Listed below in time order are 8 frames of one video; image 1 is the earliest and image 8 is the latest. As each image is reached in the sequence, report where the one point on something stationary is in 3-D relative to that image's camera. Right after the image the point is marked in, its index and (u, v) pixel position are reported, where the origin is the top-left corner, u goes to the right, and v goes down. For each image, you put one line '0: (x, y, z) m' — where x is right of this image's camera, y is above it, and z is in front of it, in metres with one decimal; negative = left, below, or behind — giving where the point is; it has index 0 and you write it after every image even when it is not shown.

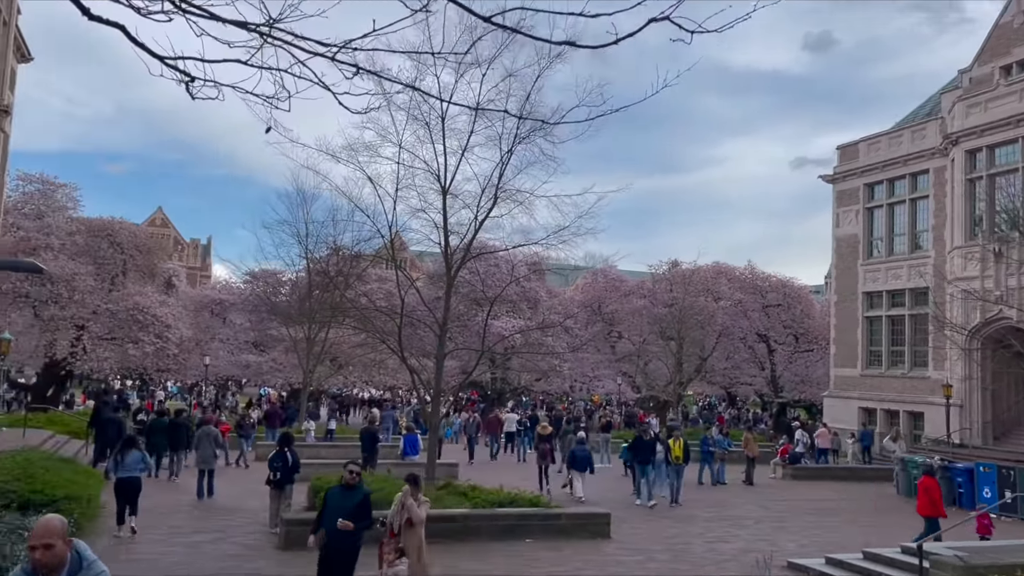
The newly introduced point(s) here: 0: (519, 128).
0: (+0.1, +2.8, +14.8) m
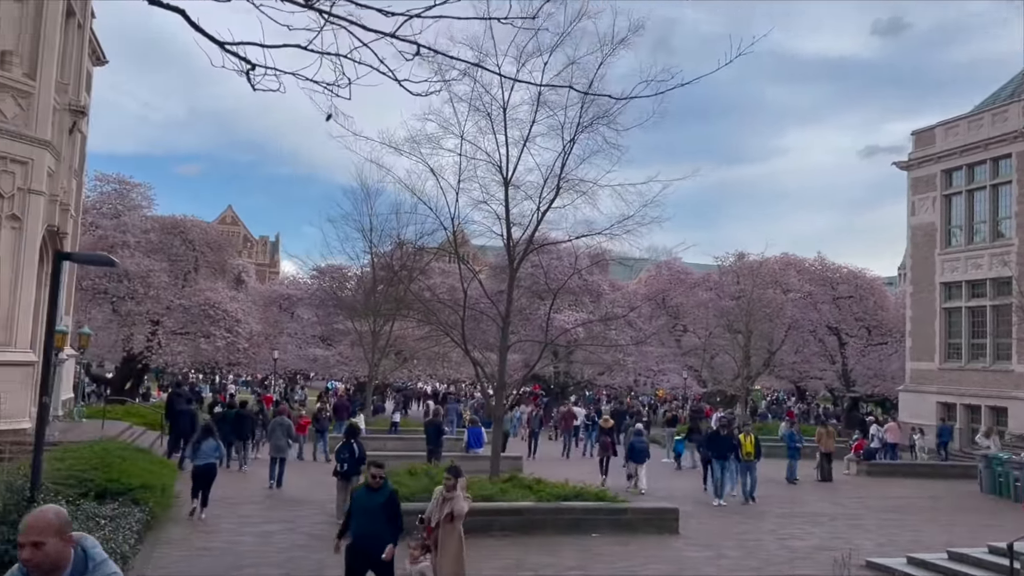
0: (+1.2, +2.9, +14.5) m
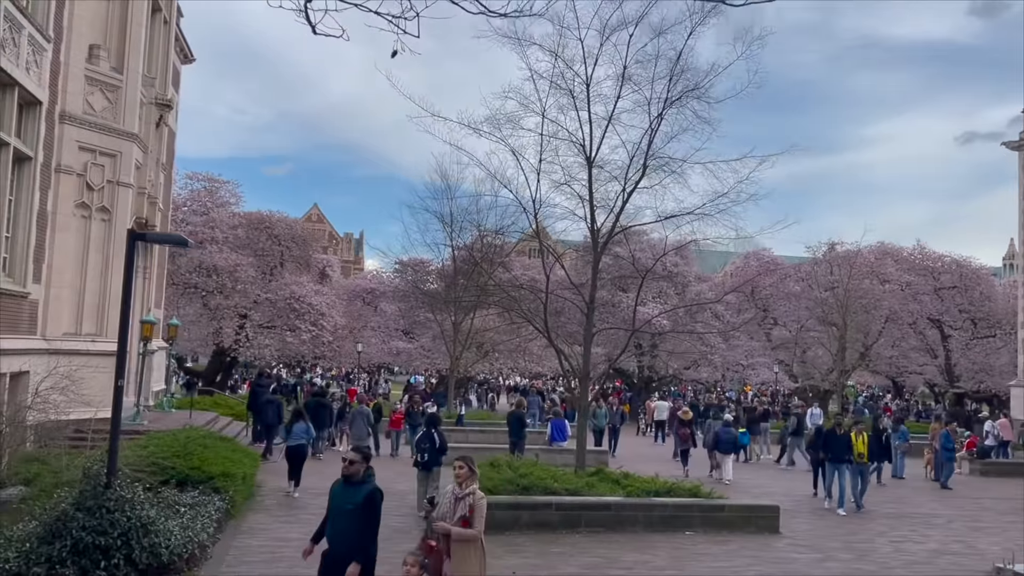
0: (+2.5, +3.2, +13.7) m
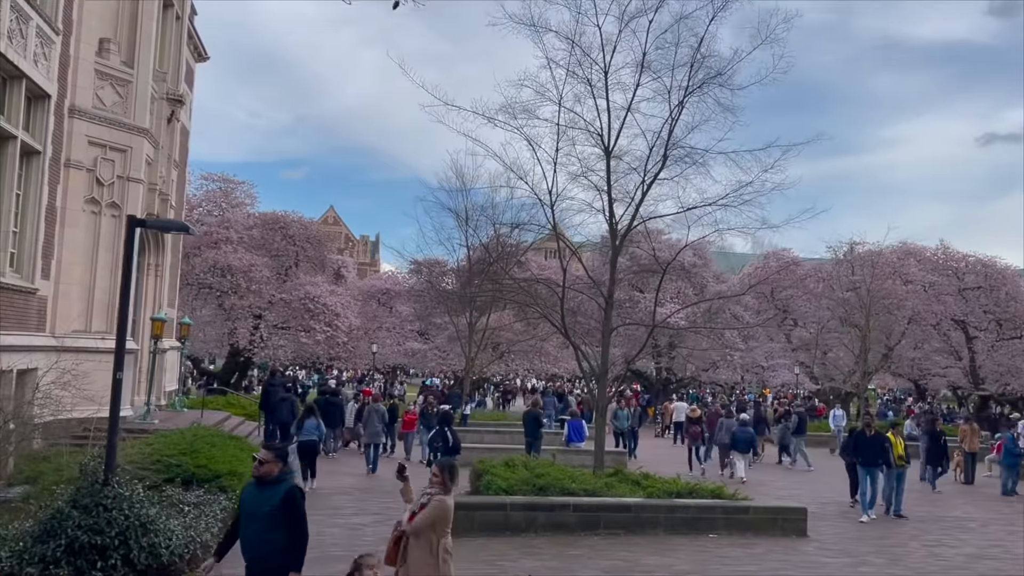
0: (+2.8, +3.3, +13.3) m
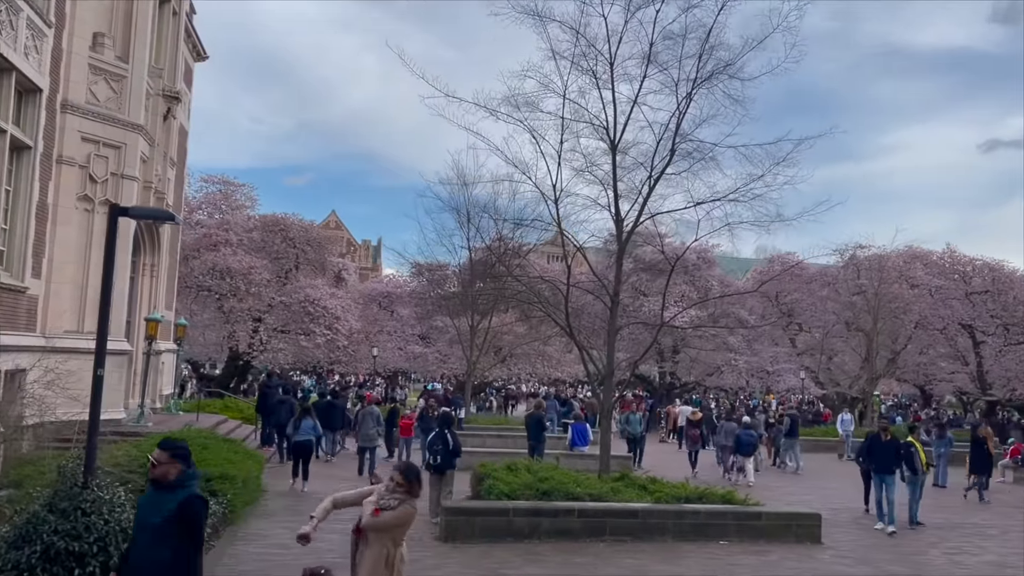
0: (+2.8, +3.3, +12.9) m
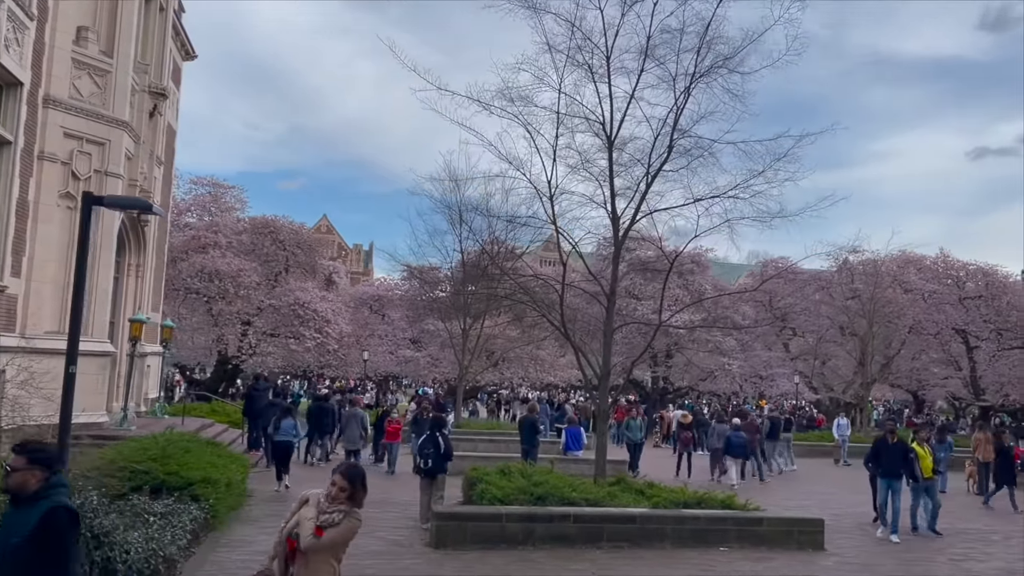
0: (+2.7, +3.3, +12.6) m
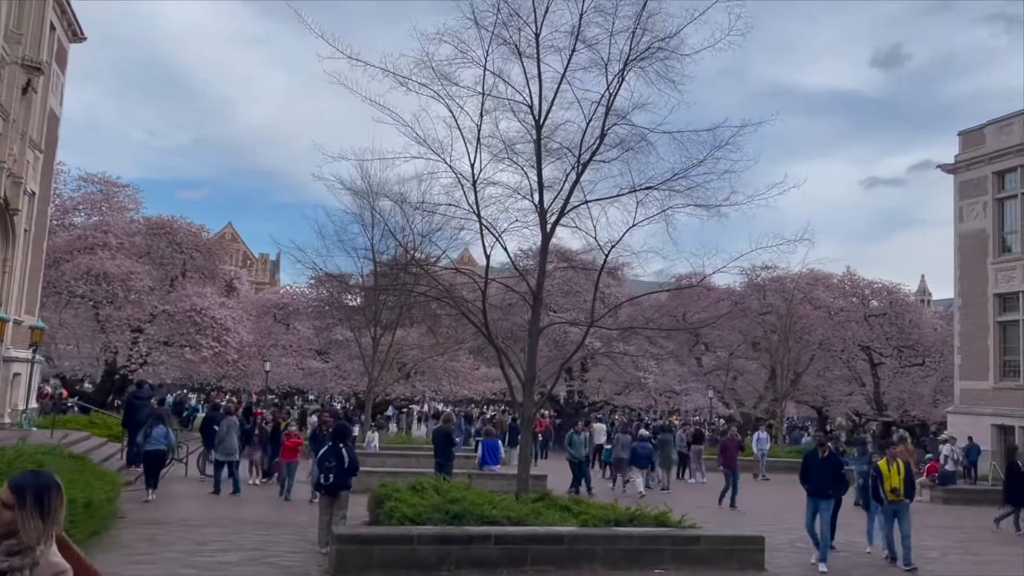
0: (+1.7, +3.4, +11.7) m
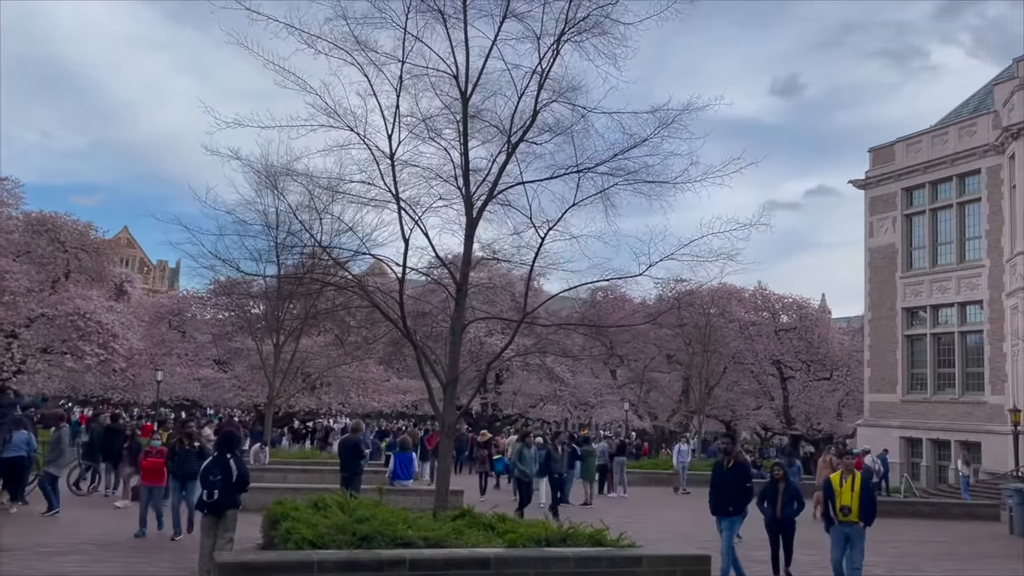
0: (+0.7, +3.4, +10.7) m
